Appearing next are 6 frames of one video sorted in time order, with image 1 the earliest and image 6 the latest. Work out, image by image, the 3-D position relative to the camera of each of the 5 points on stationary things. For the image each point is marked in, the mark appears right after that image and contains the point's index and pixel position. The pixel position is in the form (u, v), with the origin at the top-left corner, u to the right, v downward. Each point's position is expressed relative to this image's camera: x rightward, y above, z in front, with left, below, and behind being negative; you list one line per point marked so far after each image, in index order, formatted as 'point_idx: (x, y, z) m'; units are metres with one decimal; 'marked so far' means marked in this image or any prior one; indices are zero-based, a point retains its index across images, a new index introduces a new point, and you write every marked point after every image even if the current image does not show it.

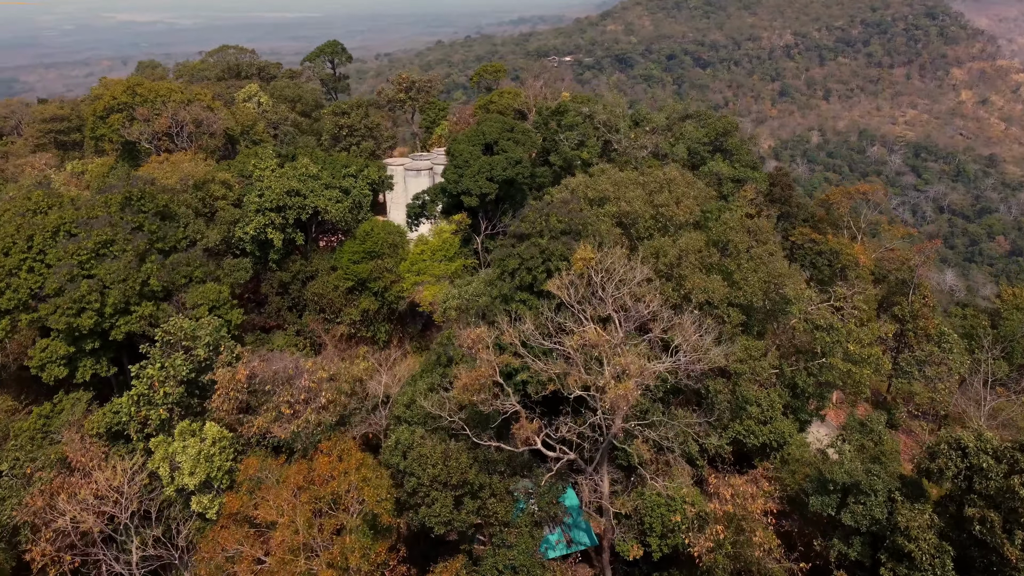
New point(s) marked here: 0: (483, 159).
0: (-0.7, +2.9, +18.4) m
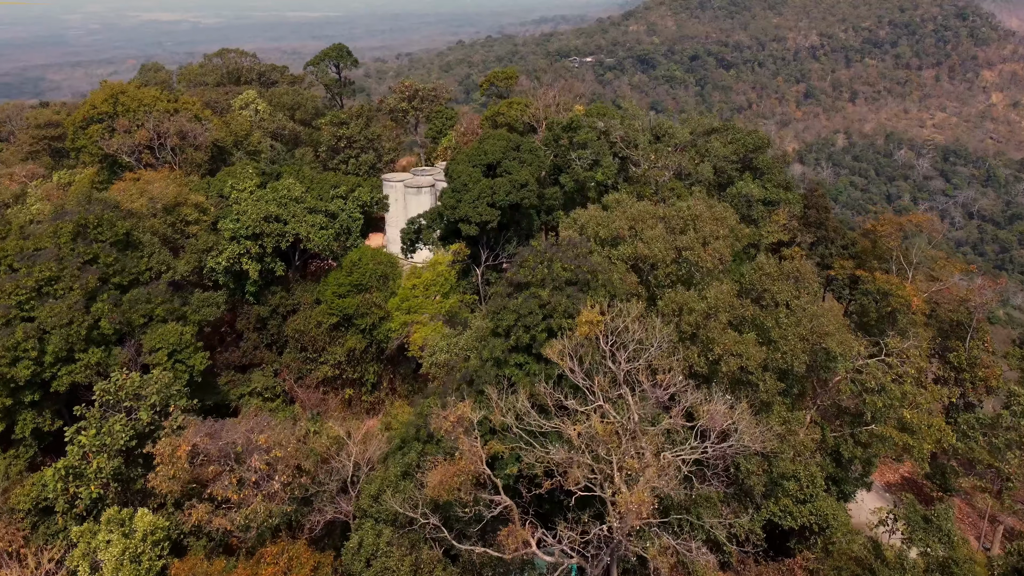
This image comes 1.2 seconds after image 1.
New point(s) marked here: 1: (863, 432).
0: (-0.6, +2.1, +16.4) m
1: (+5.4, -2.2, +12.5) m
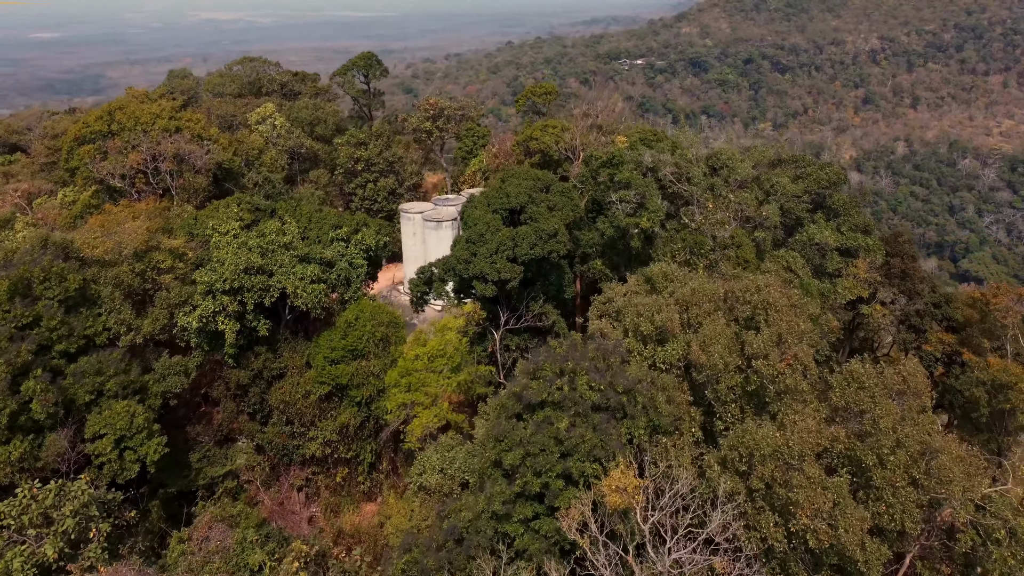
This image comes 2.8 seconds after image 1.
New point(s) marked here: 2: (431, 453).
0: (-0.2, +0.9, +13.7) m
1: (+5.5, -3.5, +9.5) m
2: (-1.2, -2.5, +11.7) m
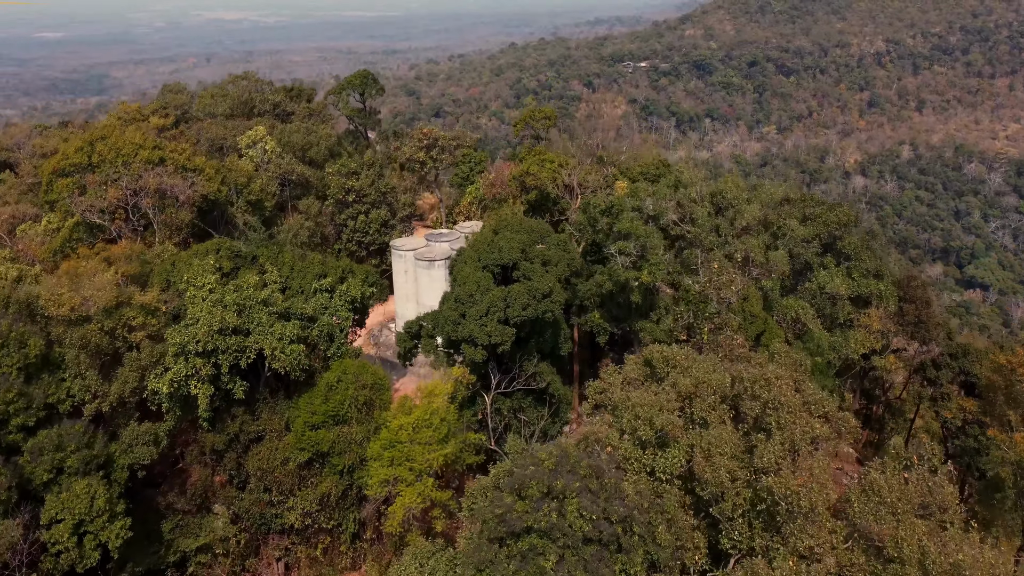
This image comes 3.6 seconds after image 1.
0: (-0.3, -0.1, +12.8) m
1: (+5.4, -4.6, +8.6) m
2: (-1.3, -3.5, +10.9) m
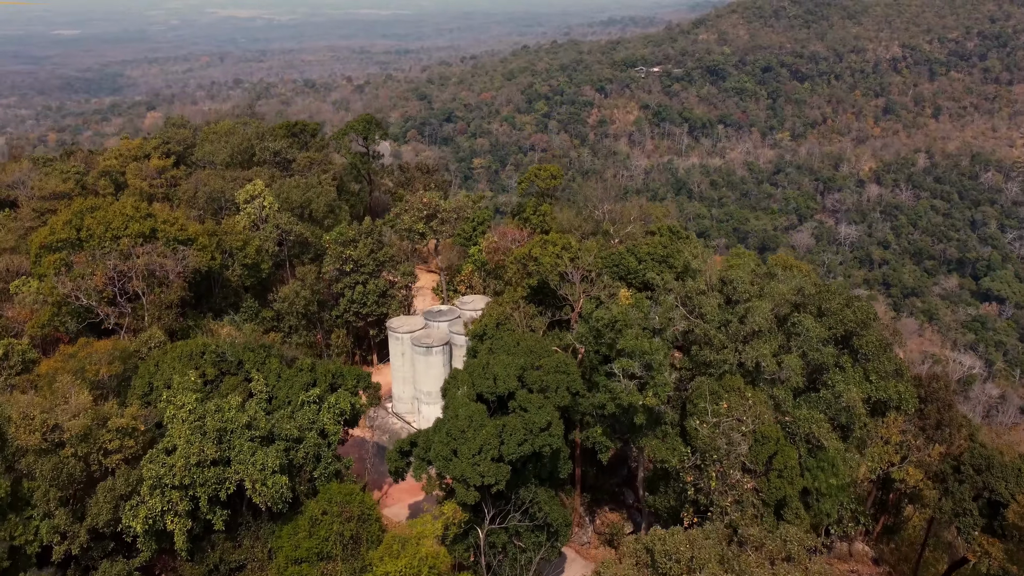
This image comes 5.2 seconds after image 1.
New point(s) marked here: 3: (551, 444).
0: (-0.4, -2.1, +12.1) m
1: (+5.2, -6.6, +7.8) m
2: (-1.5, -5.5, +10.2) m
3: (+0.6, -2.3, +12.3) m
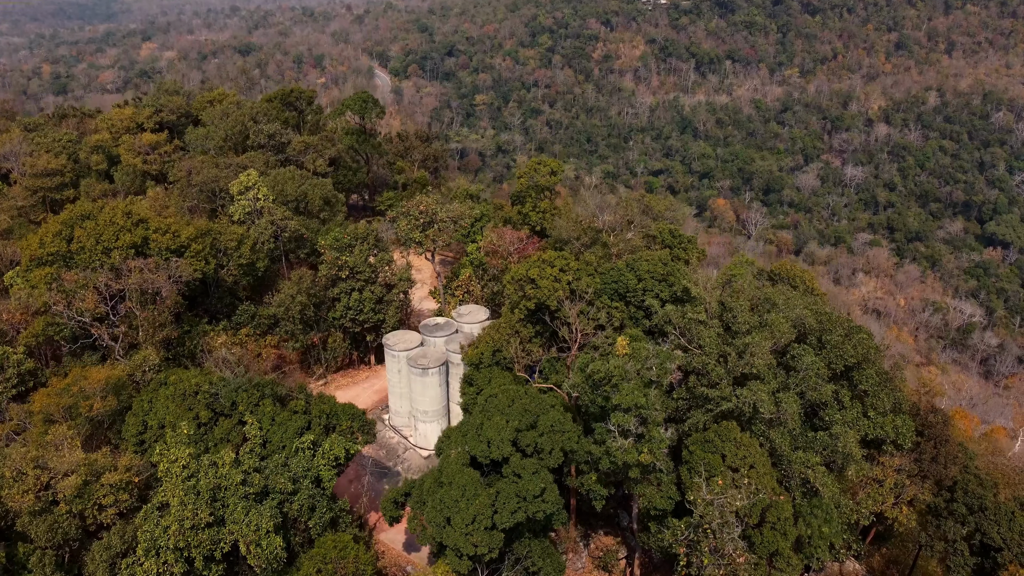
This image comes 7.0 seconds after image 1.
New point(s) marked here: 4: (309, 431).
0: (-0.5, -3.1, +12.0) m
1: (+5.1, -8.0, +8.1) m
2: (-1.6, -6.7, +10.4) m
3: (+0.5, -3.3, +12.3) m
4: (-3.6, -2.5, +14.6) m
